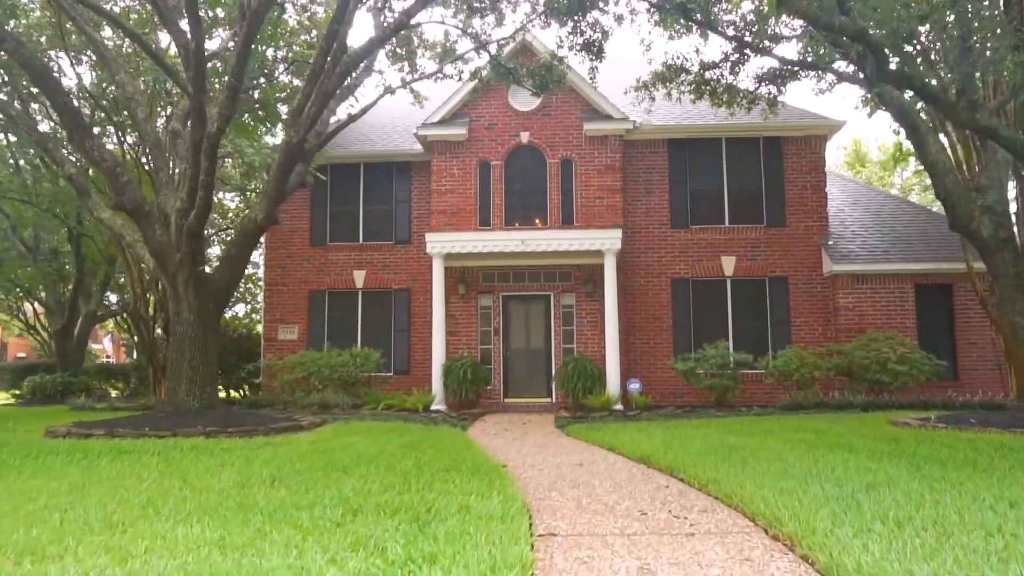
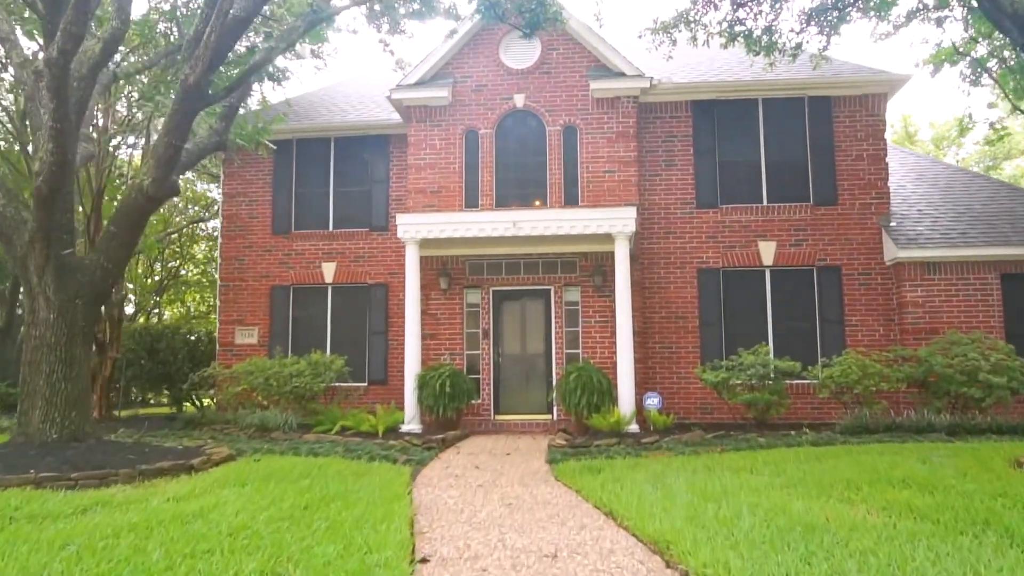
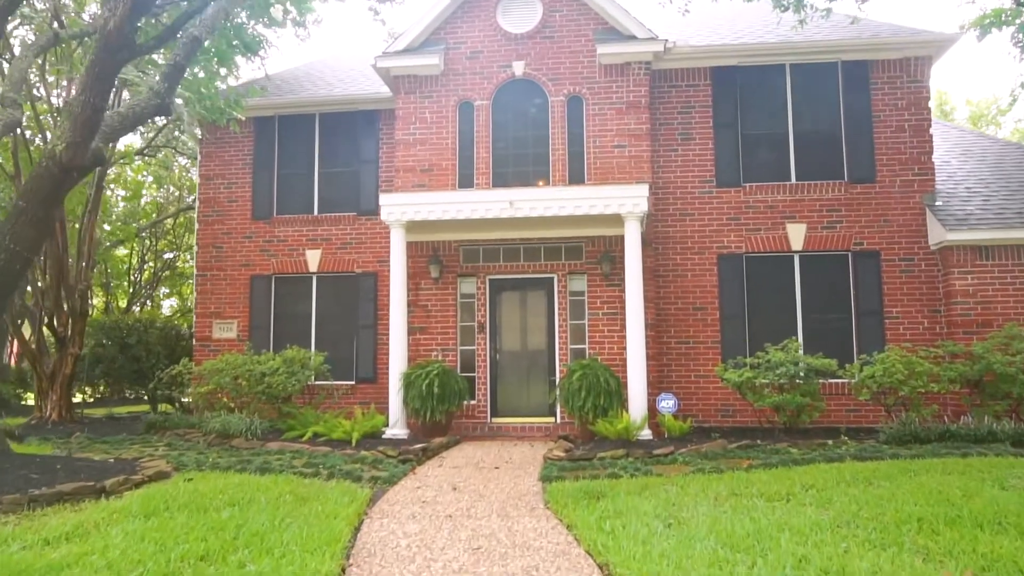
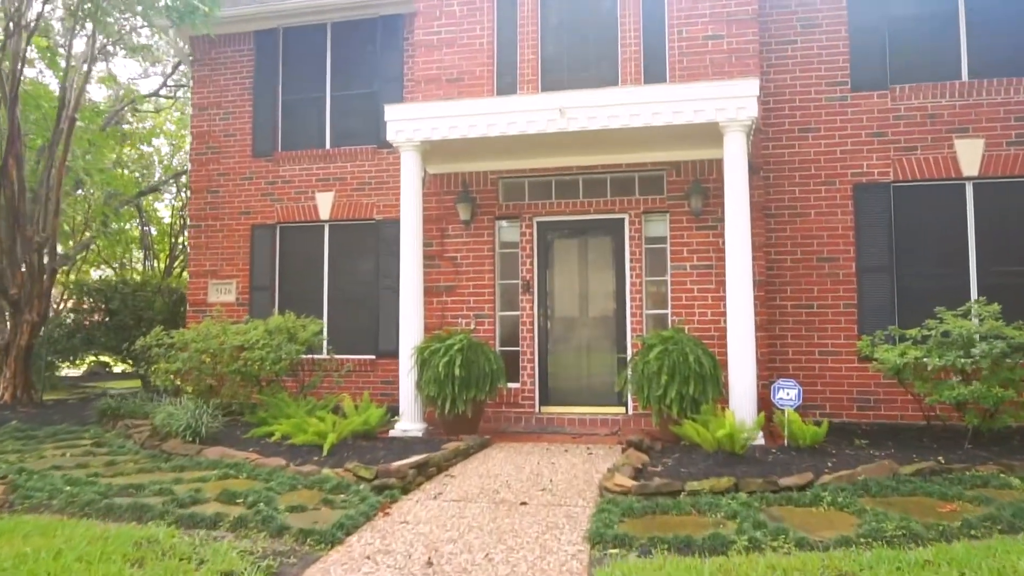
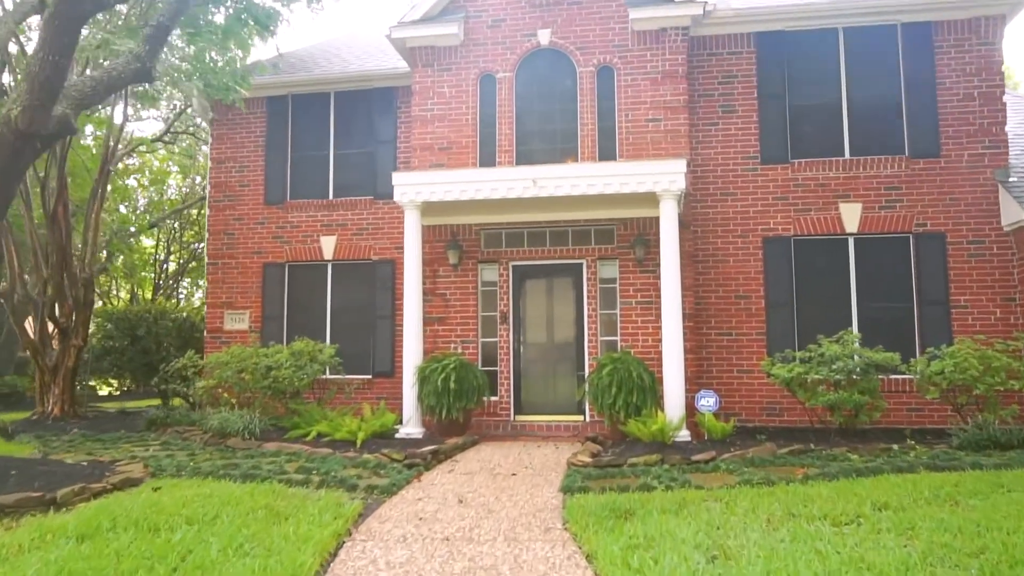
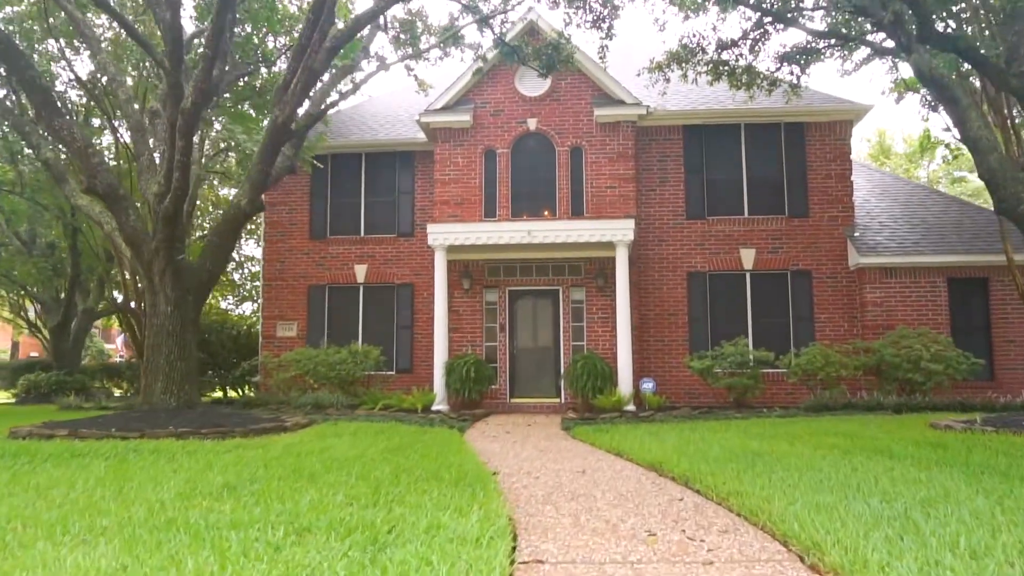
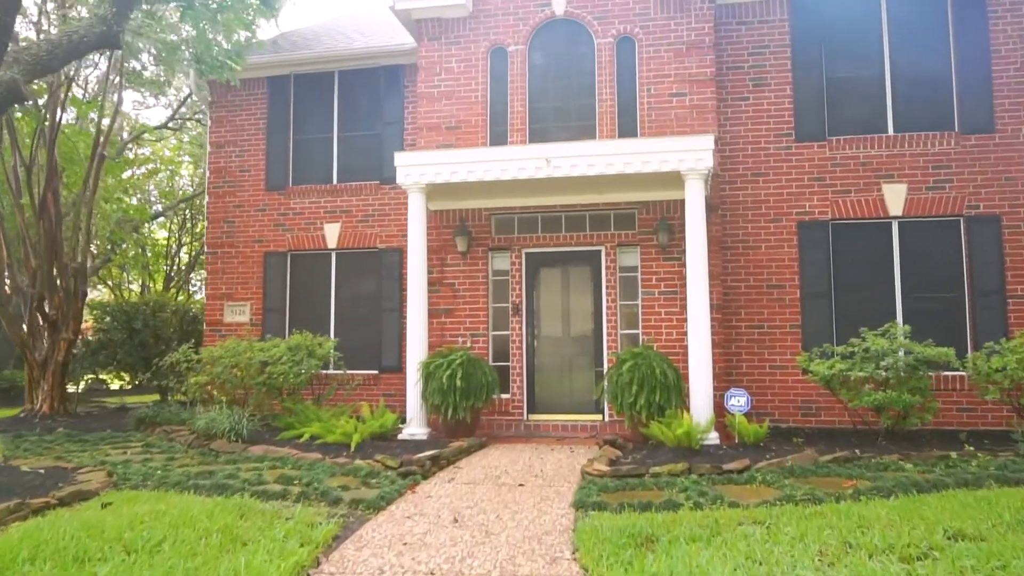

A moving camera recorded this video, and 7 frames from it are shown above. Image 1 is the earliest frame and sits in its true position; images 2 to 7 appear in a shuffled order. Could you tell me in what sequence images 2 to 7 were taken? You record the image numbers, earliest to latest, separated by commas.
6, 2, 3, 5, 7, 4
